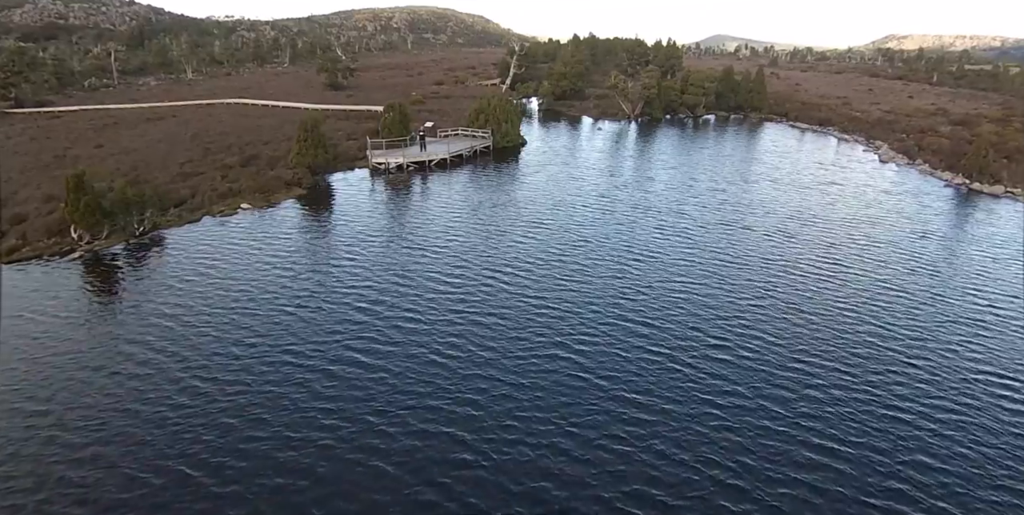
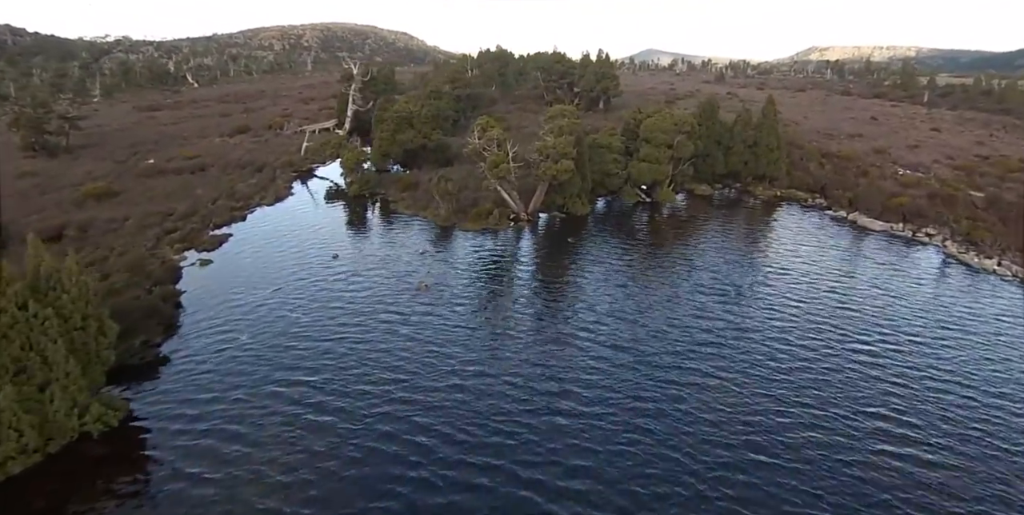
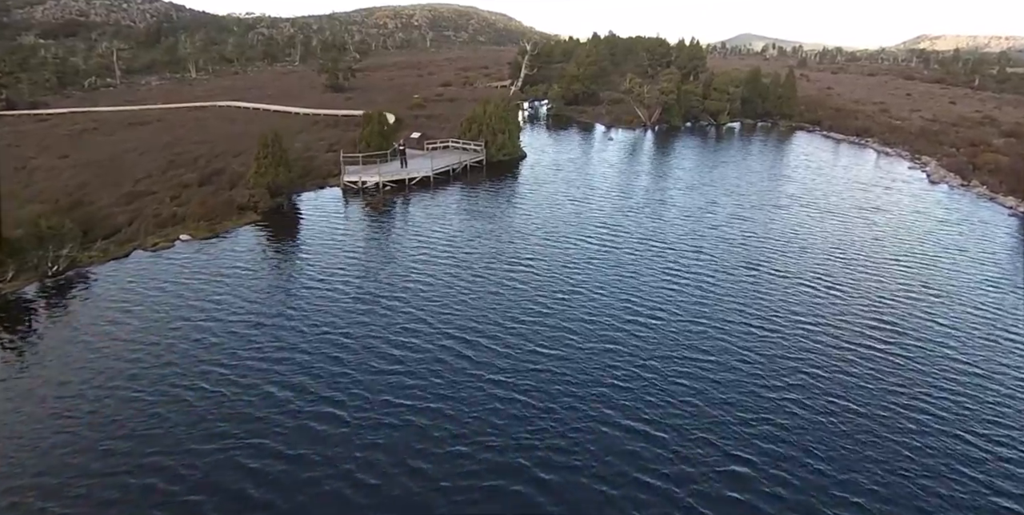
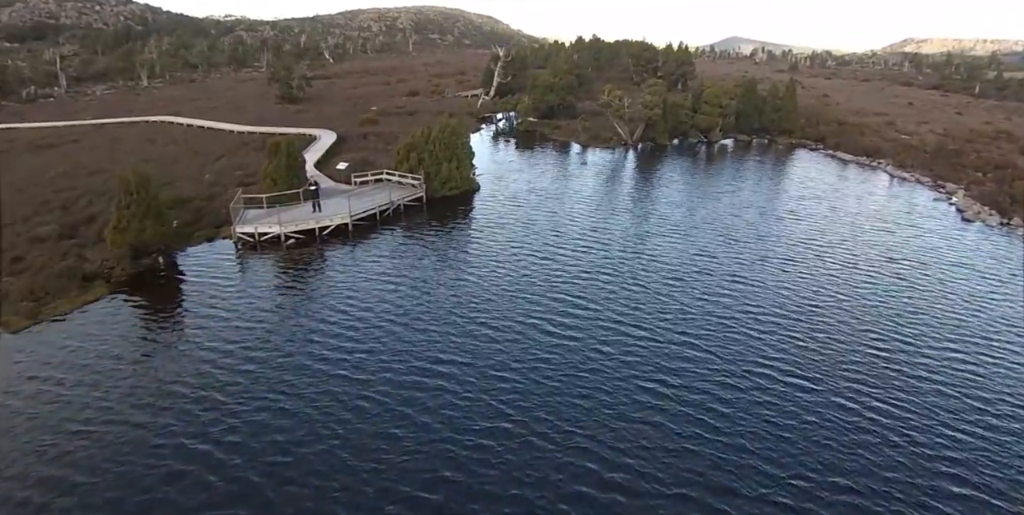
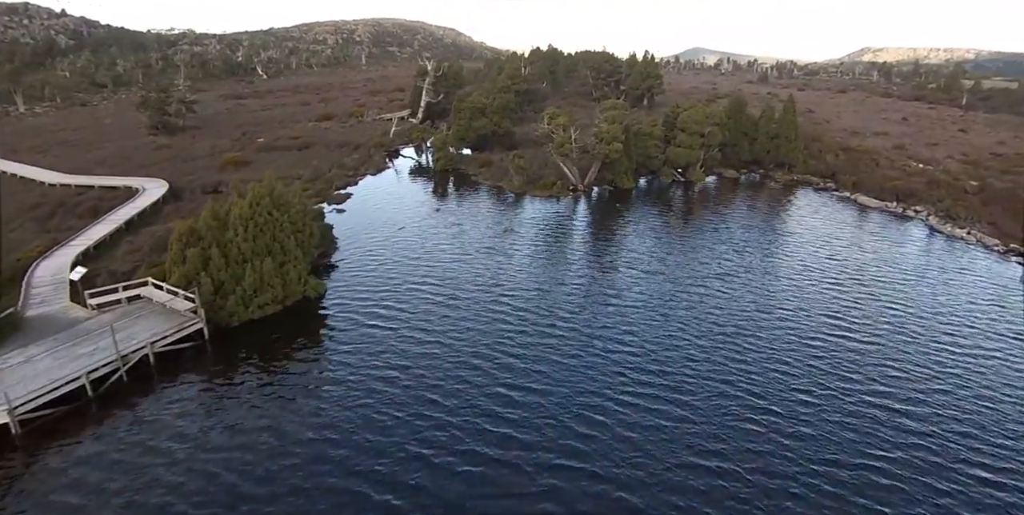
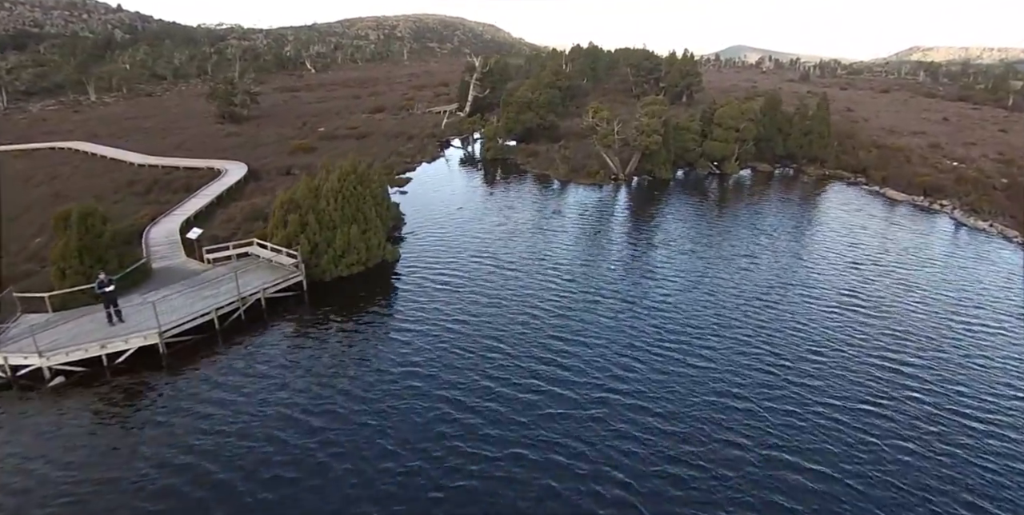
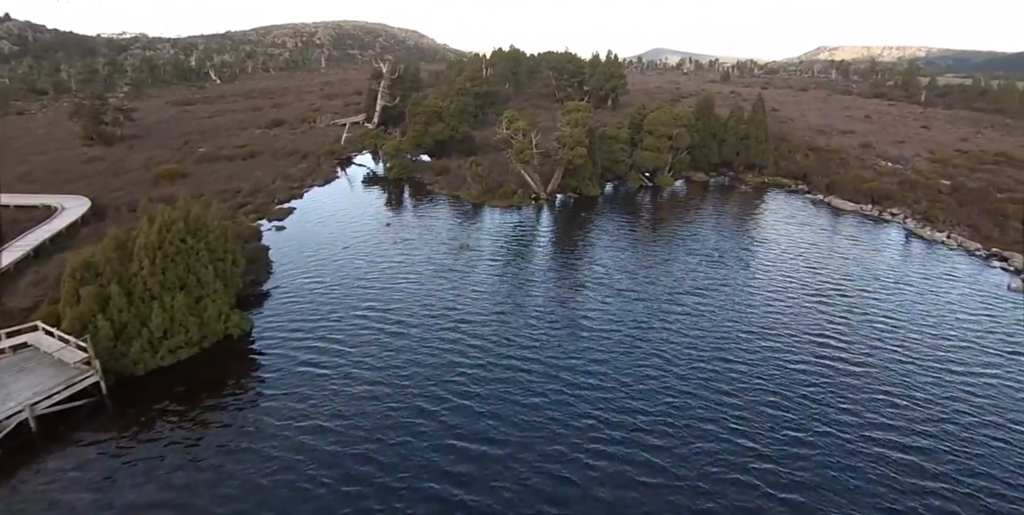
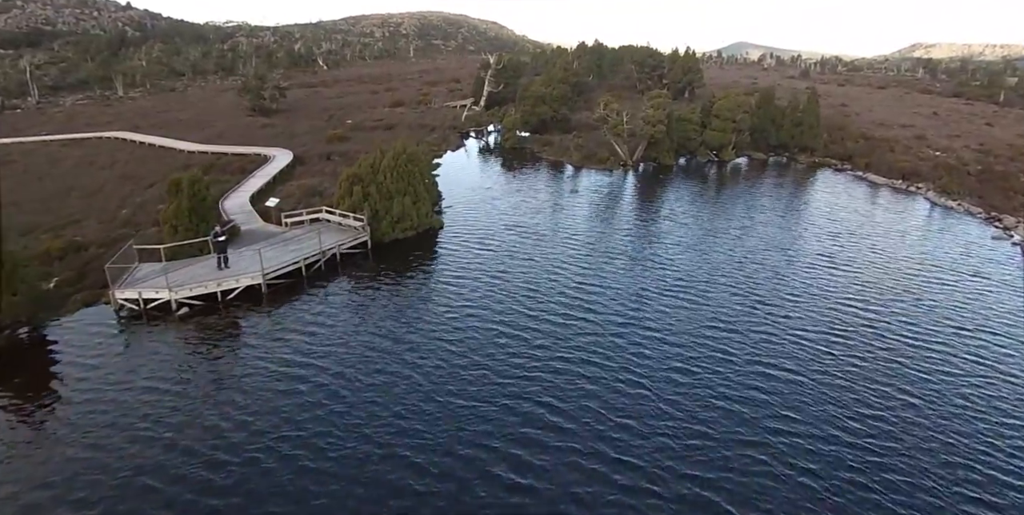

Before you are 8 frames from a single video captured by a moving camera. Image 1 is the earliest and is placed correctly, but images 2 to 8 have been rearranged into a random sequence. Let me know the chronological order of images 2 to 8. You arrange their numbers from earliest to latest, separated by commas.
3, 4, 8, 6, 5, 7, 2
